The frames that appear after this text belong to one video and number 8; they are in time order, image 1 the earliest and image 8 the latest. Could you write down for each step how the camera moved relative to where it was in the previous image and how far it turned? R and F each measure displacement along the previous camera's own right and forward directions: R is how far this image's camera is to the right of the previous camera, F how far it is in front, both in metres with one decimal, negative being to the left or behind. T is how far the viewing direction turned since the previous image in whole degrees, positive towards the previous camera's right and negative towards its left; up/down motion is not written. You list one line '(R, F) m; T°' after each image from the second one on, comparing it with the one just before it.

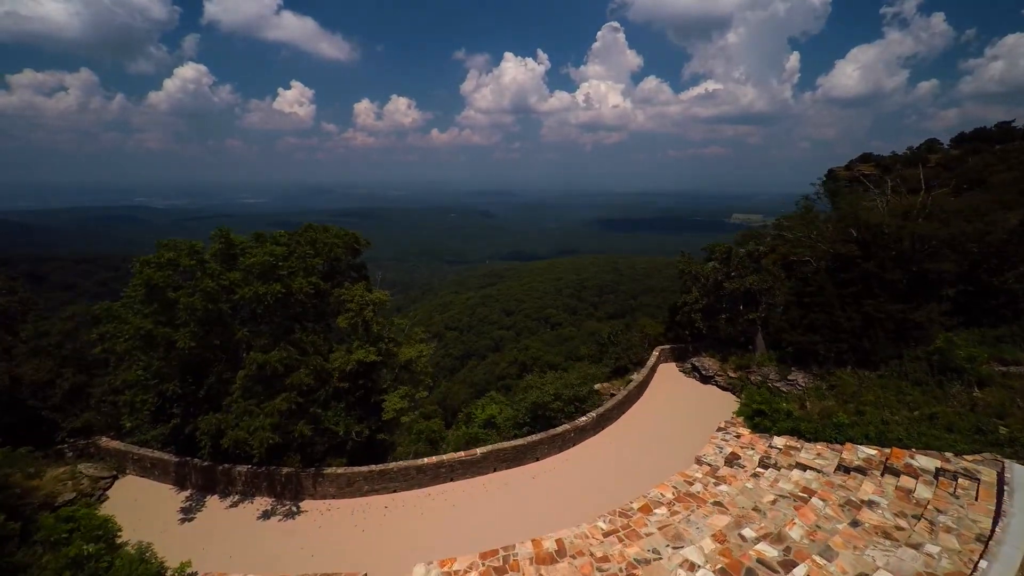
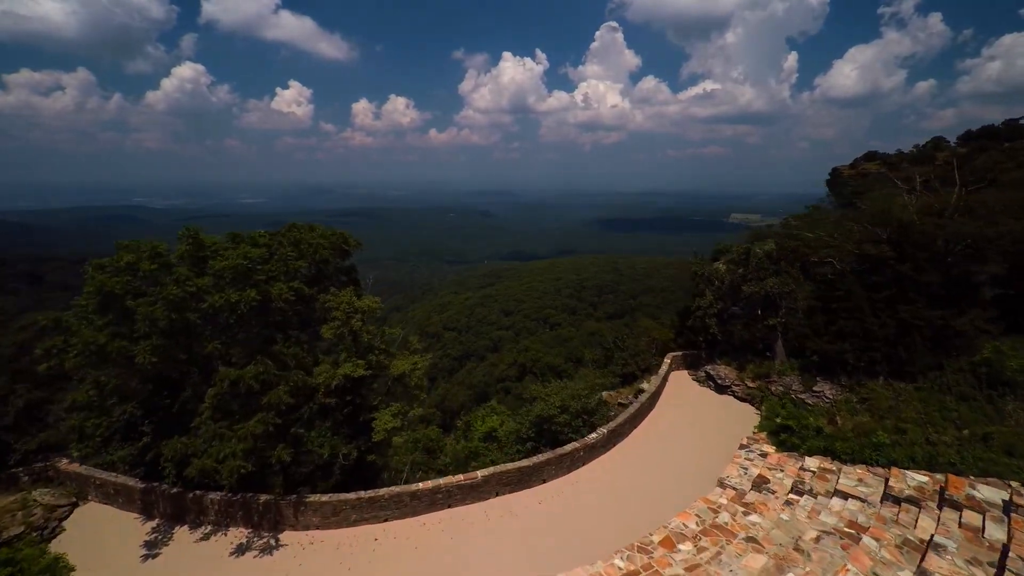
(-0.1, +1.0) m; 0°
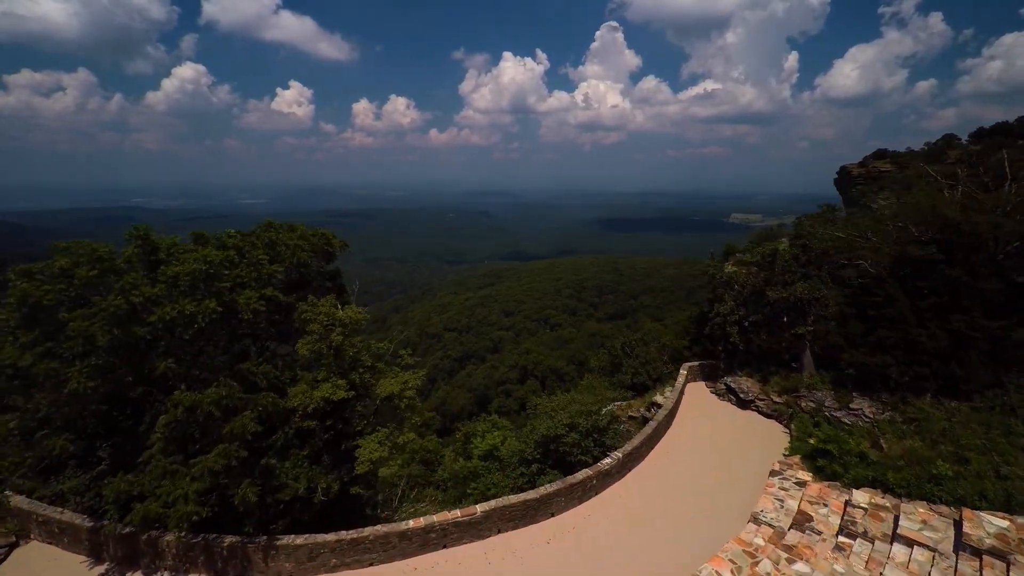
(-0.1, +1.1) m; 0°
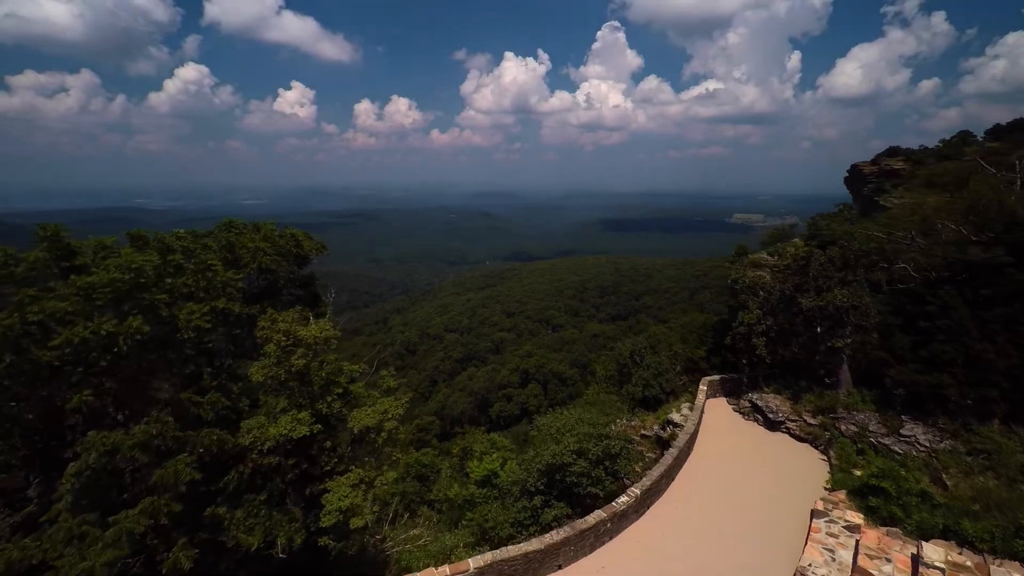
(0.0, +1.3) m; 0°
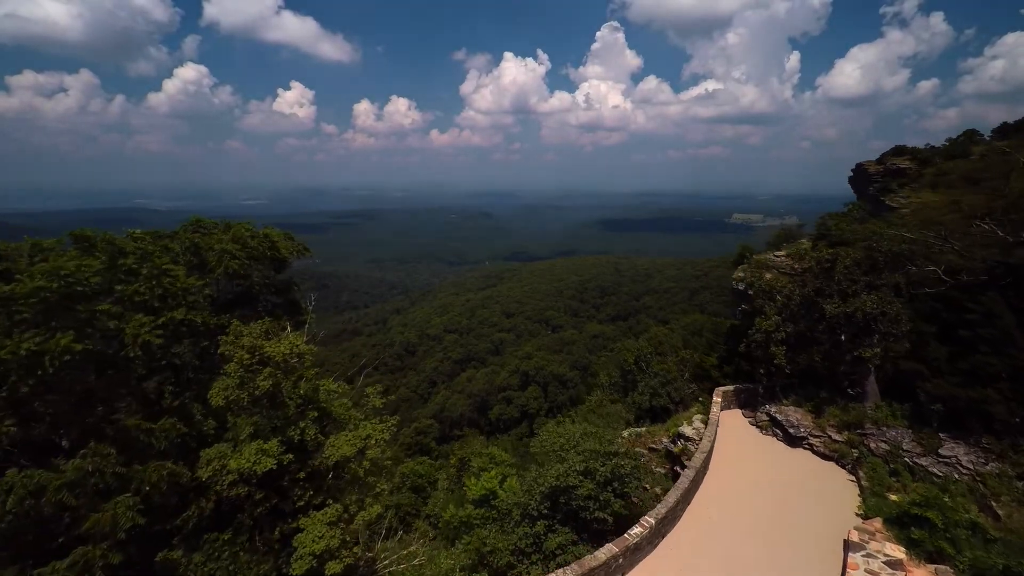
(0.0, +0.8) m; 0°
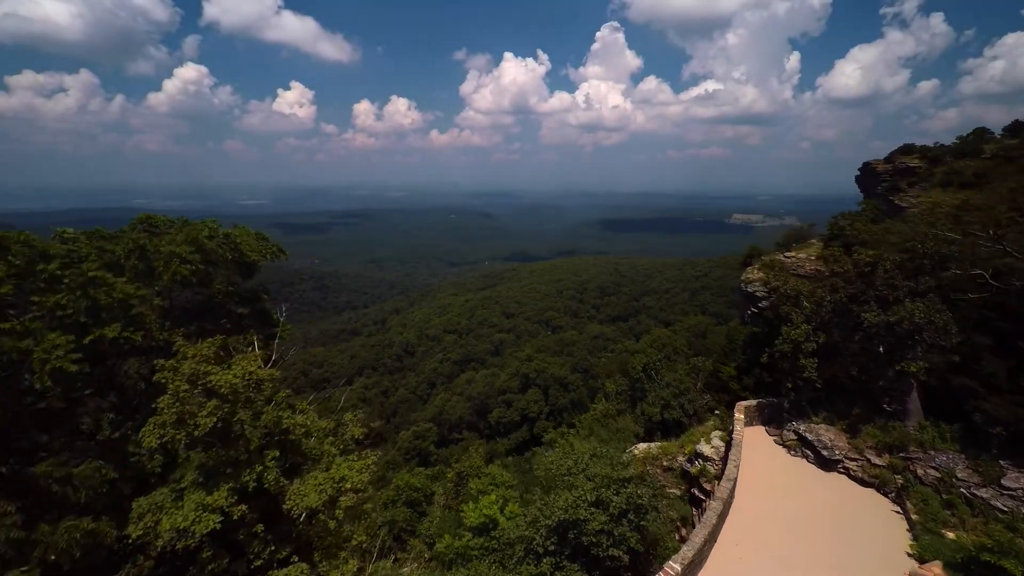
(-0.1, +1.0) m; 0°
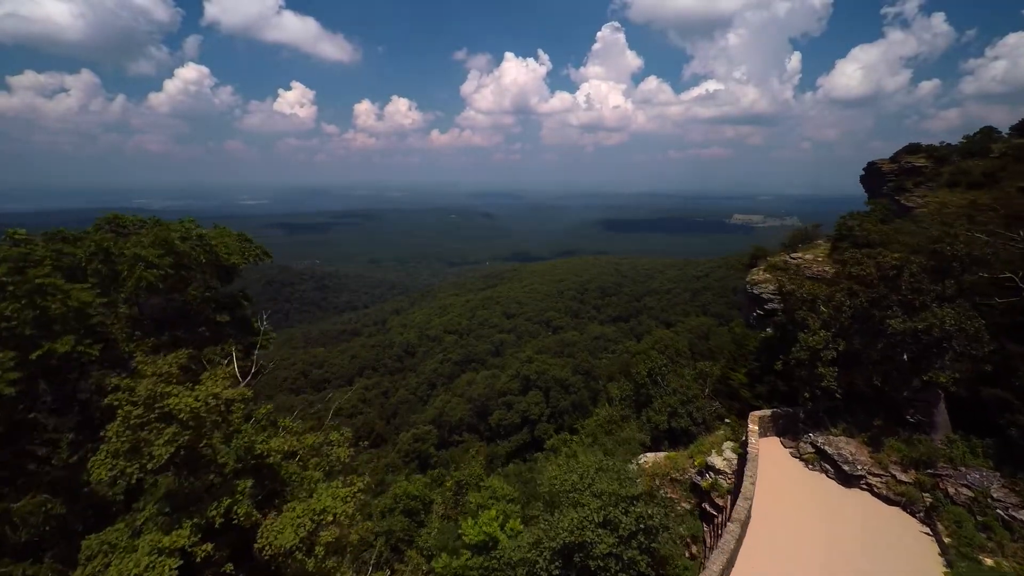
(0.0, +0.5) m; 0°
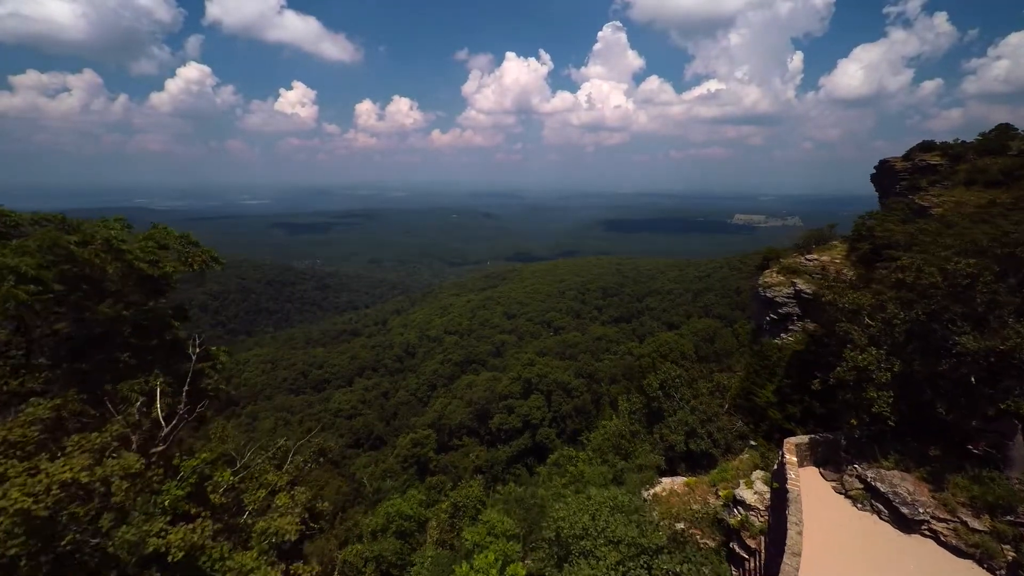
(0.0, +1.2) m; 0°
